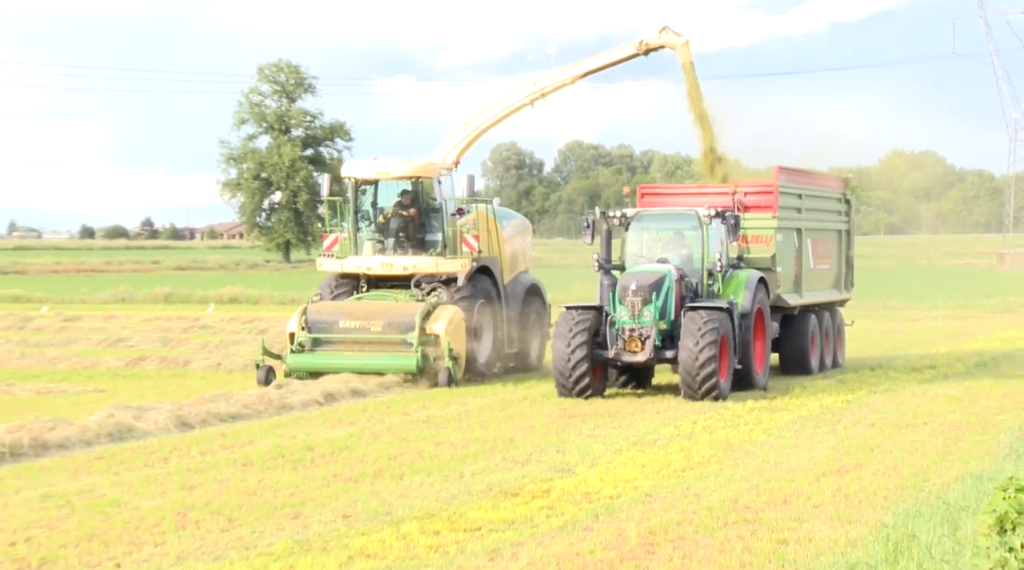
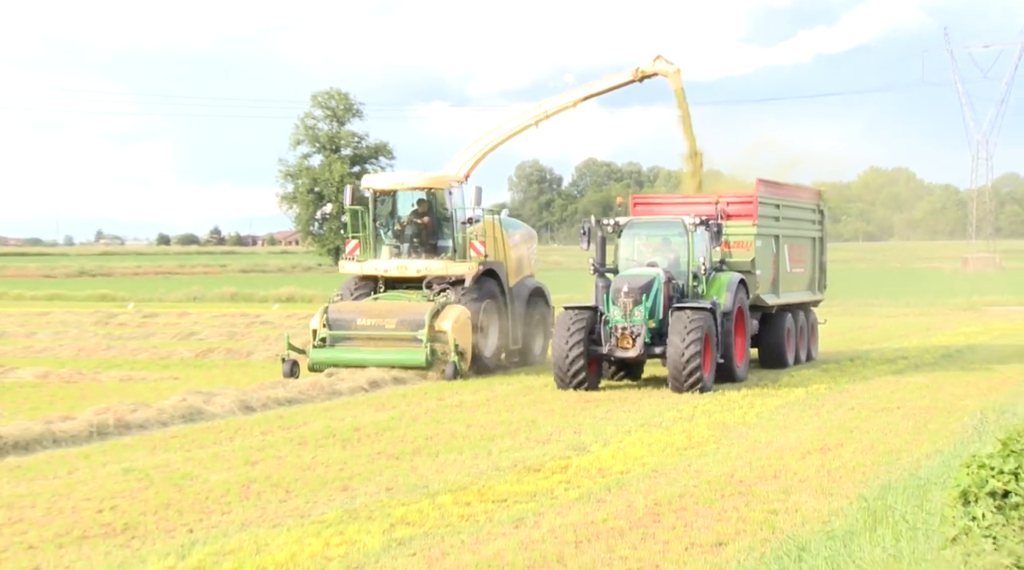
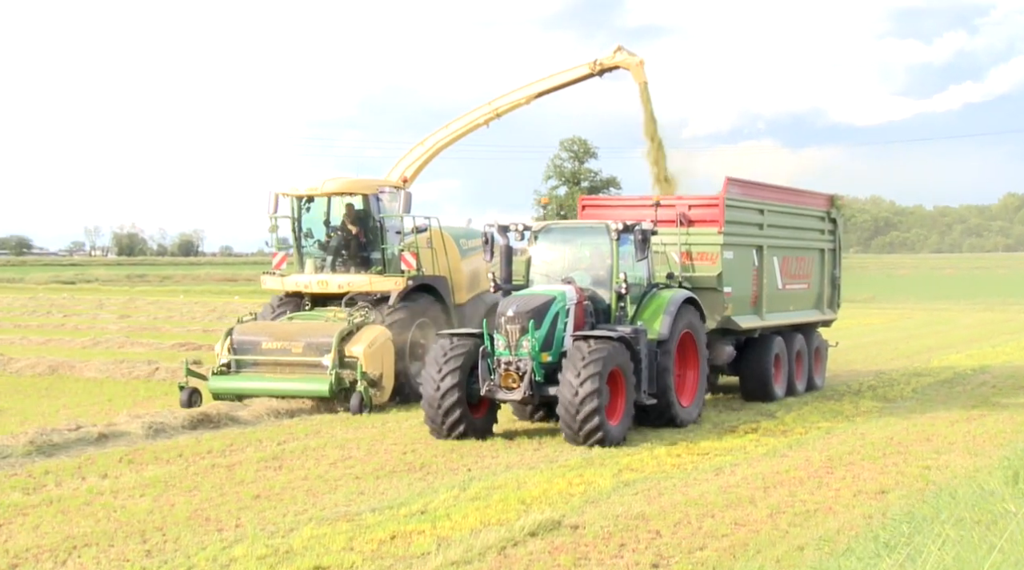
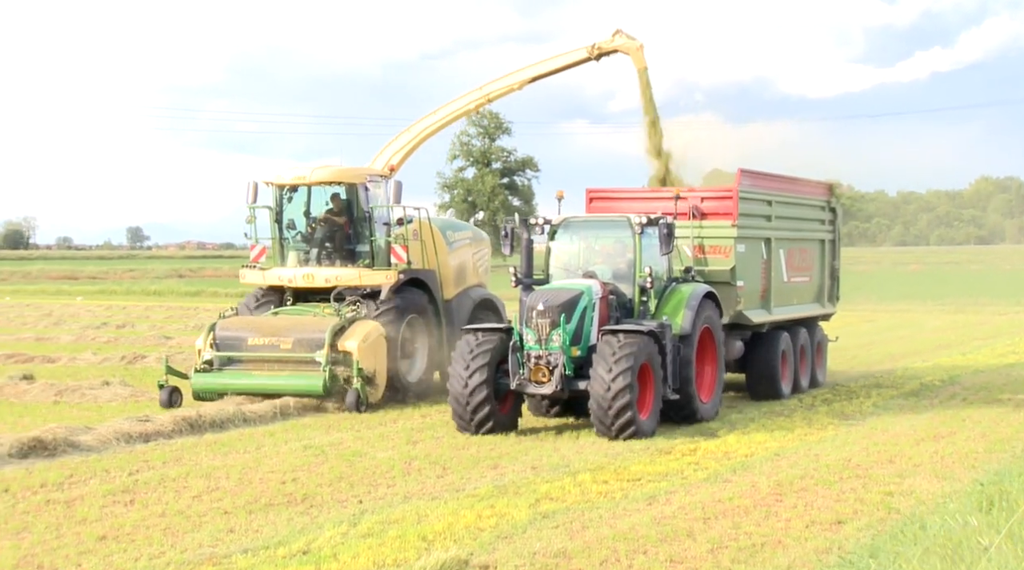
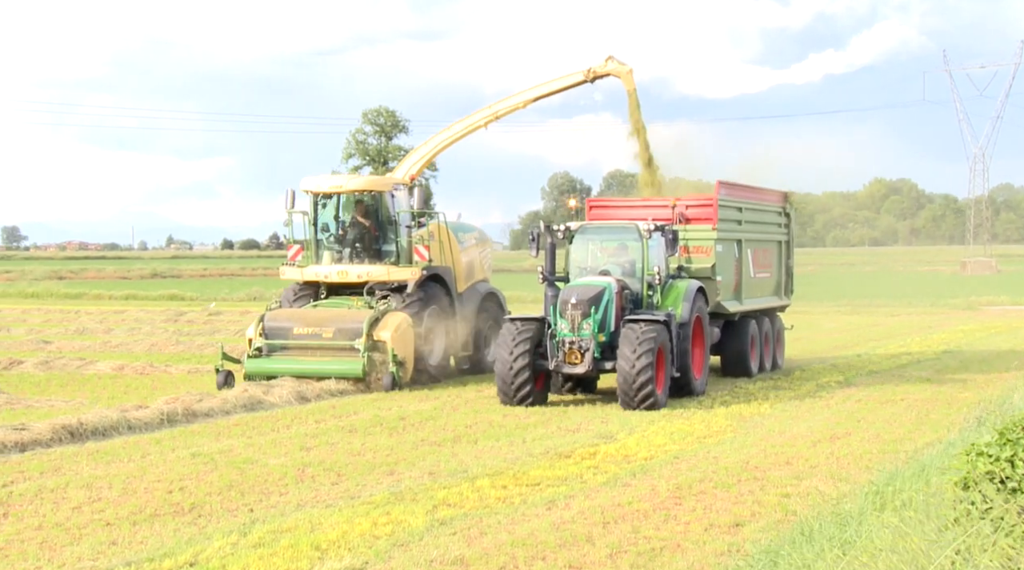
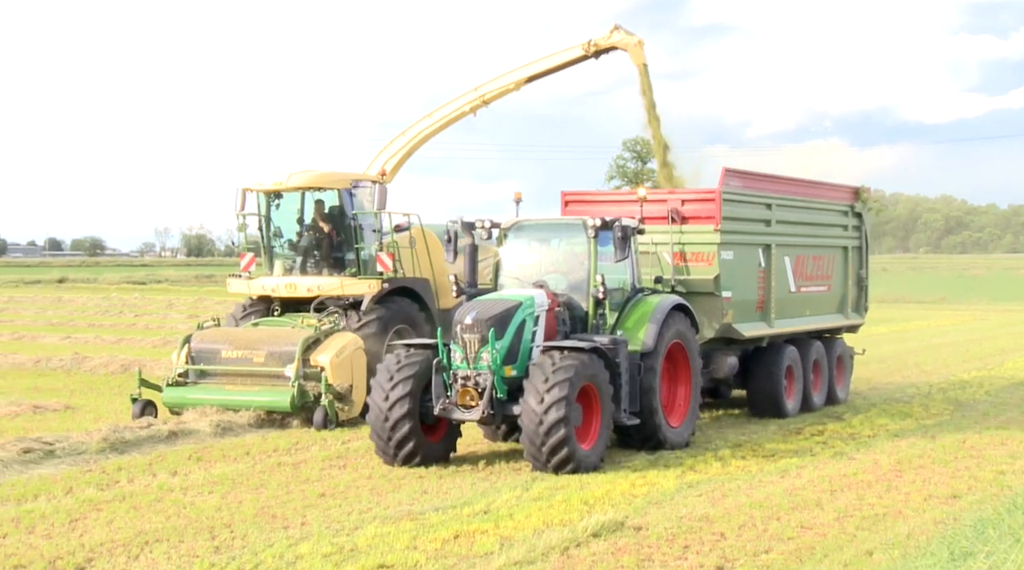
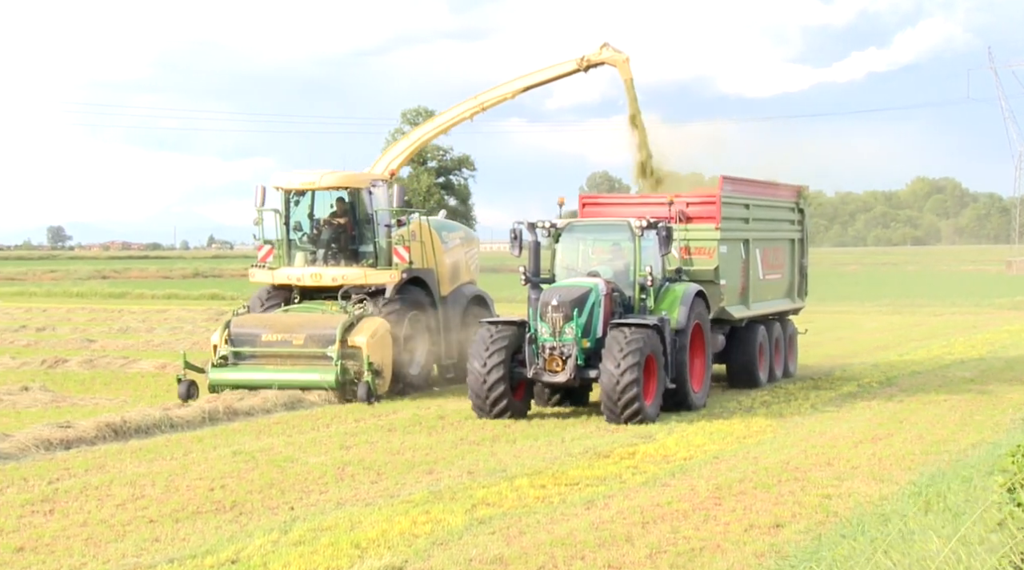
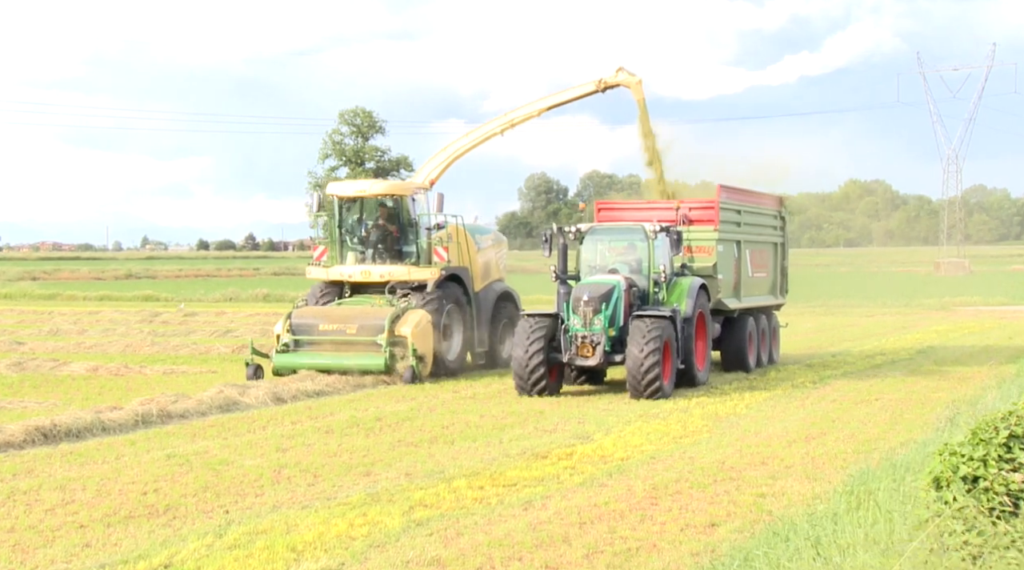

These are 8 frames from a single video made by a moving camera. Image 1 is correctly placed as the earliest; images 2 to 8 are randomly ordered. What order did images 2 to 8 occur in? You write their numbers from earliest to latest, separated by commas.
2, 8, 5, 7, 4, 3, 6
